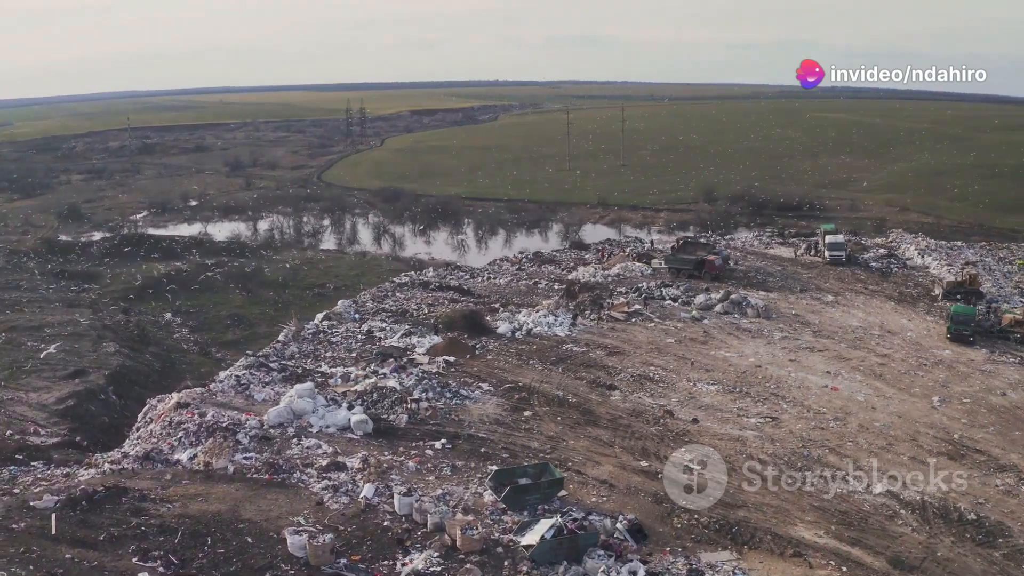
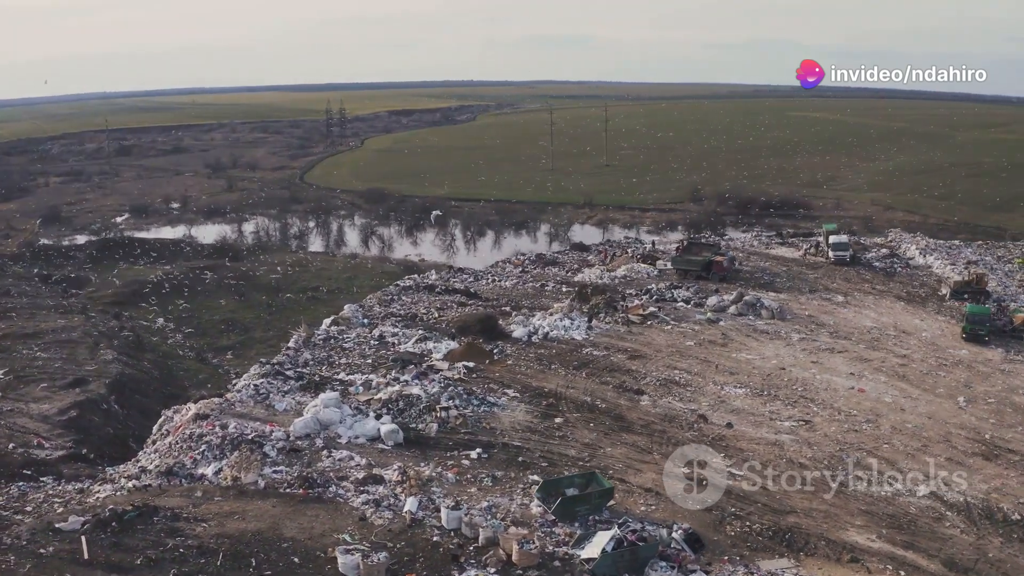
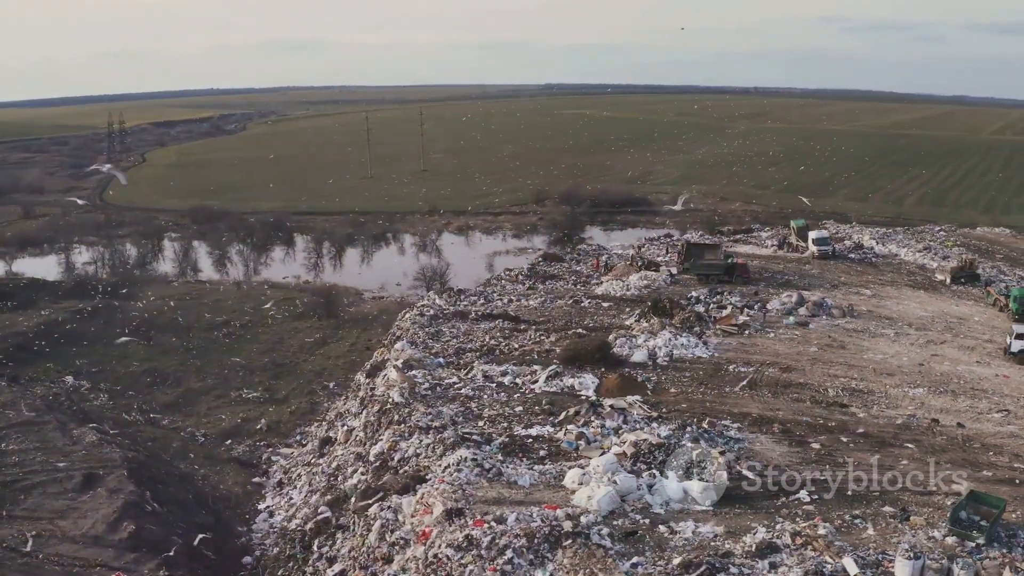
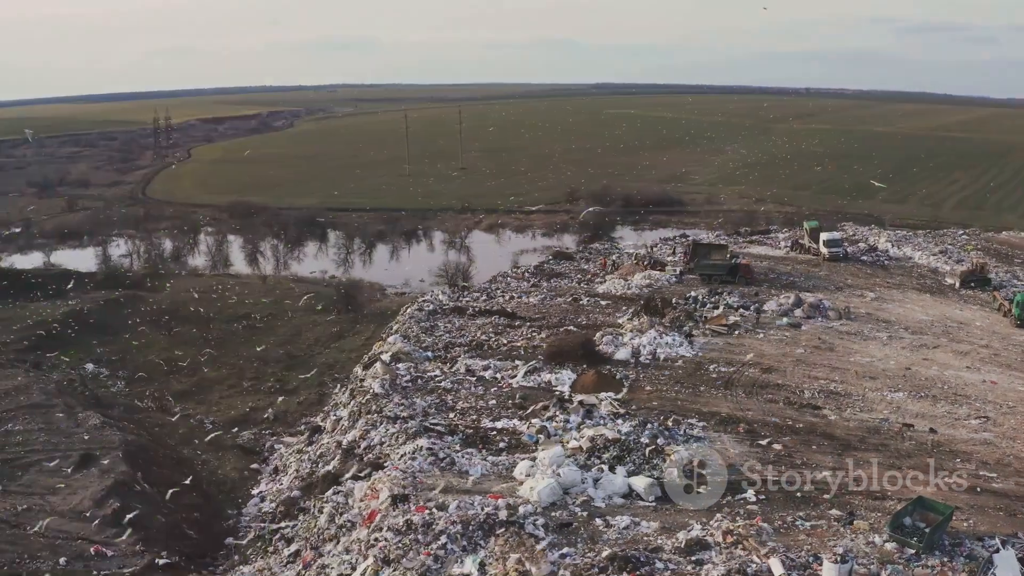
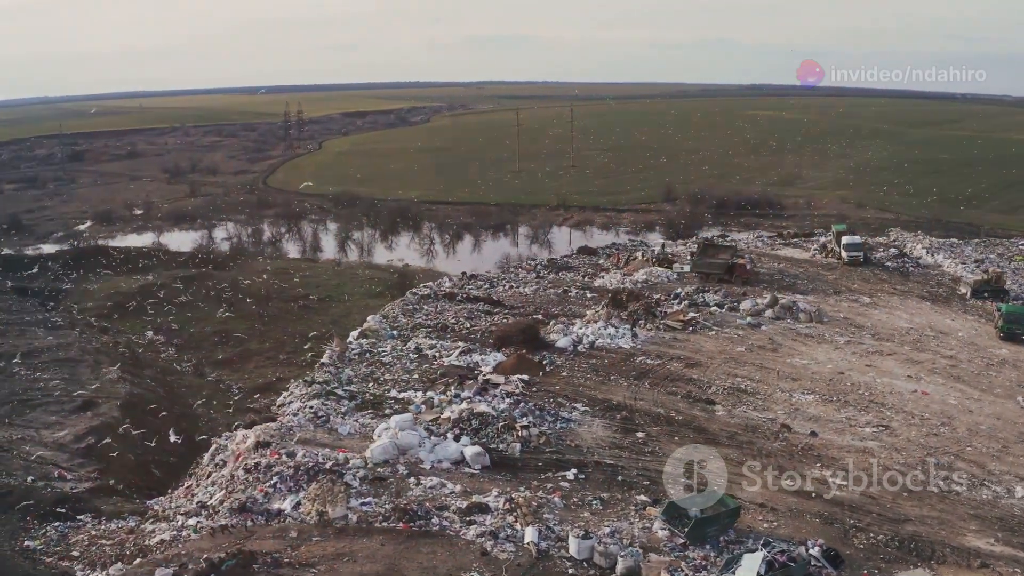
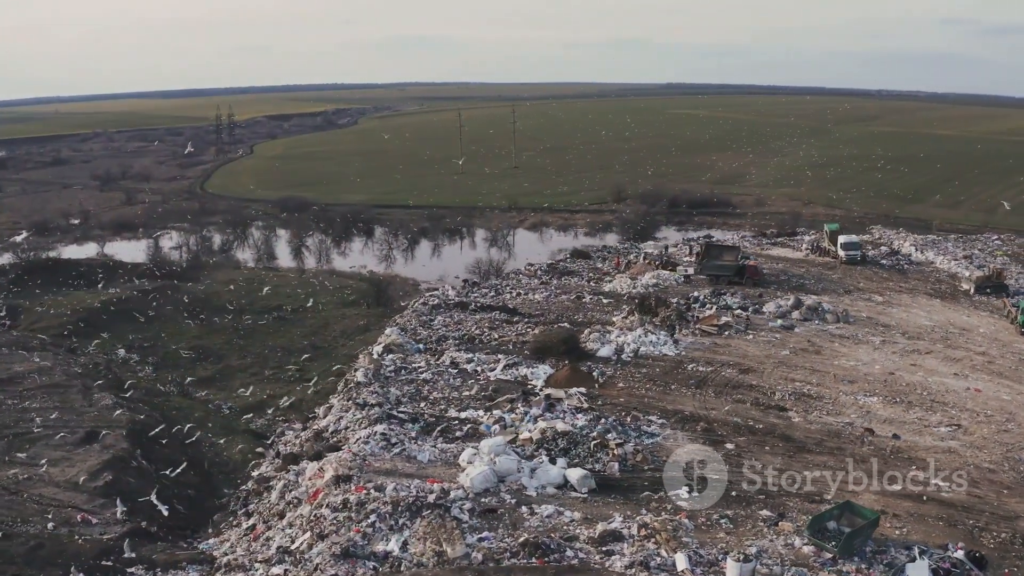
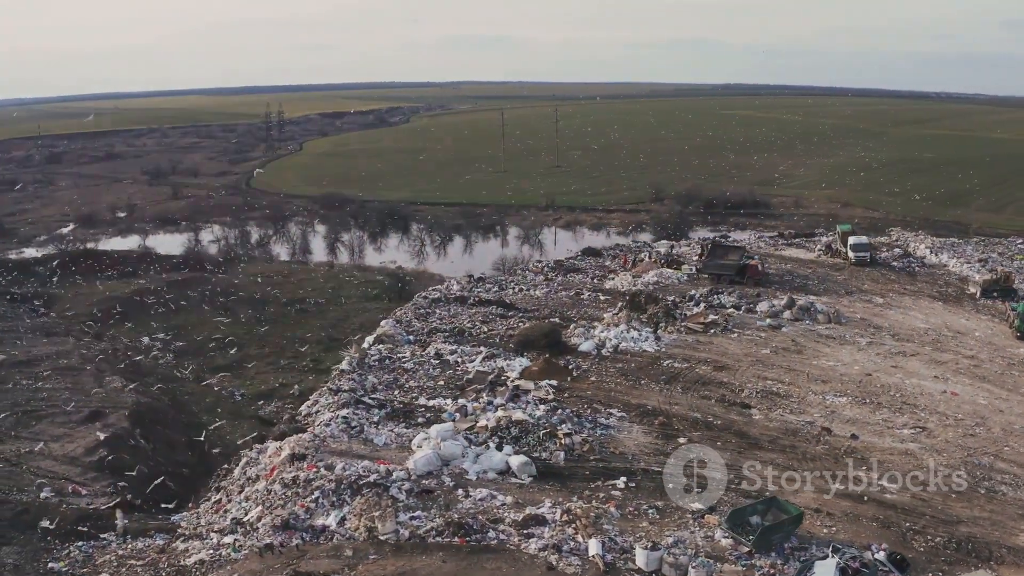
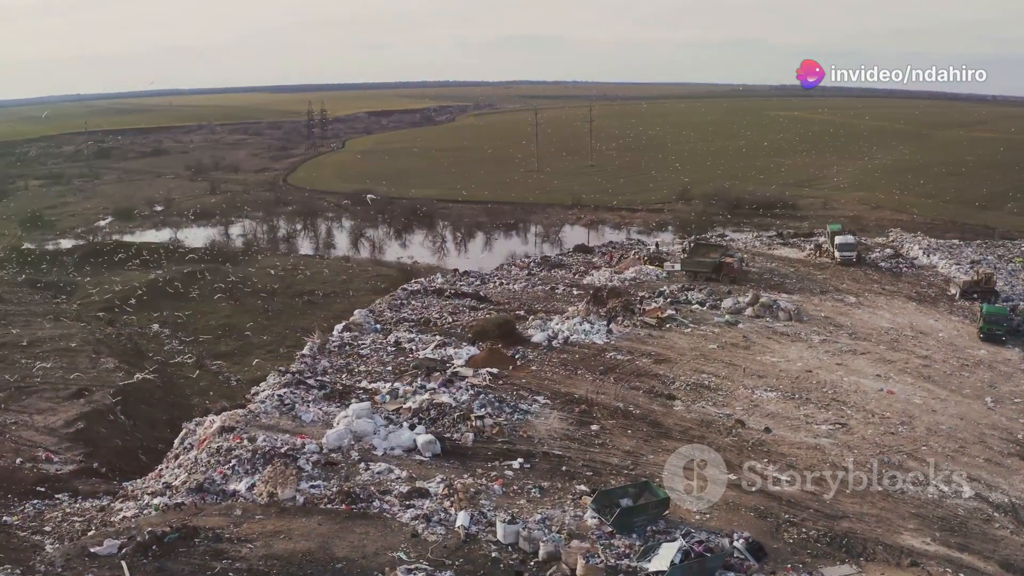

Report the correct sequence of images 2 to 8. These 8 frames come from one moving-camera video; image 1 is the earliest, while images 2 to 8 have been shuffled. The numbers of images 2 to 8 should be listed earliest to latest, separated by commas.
2, 8, 5, 7, 6, 4, 3
